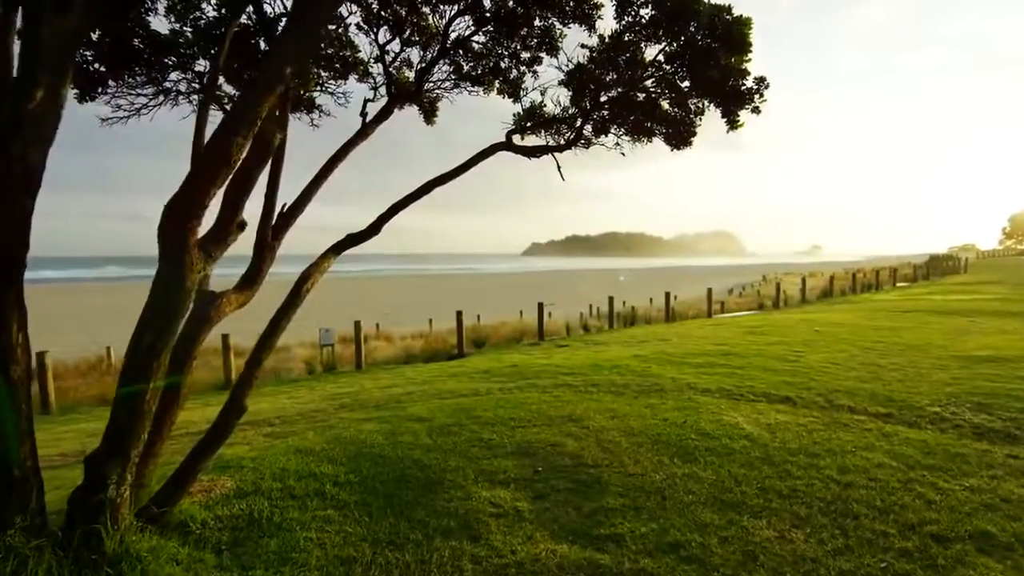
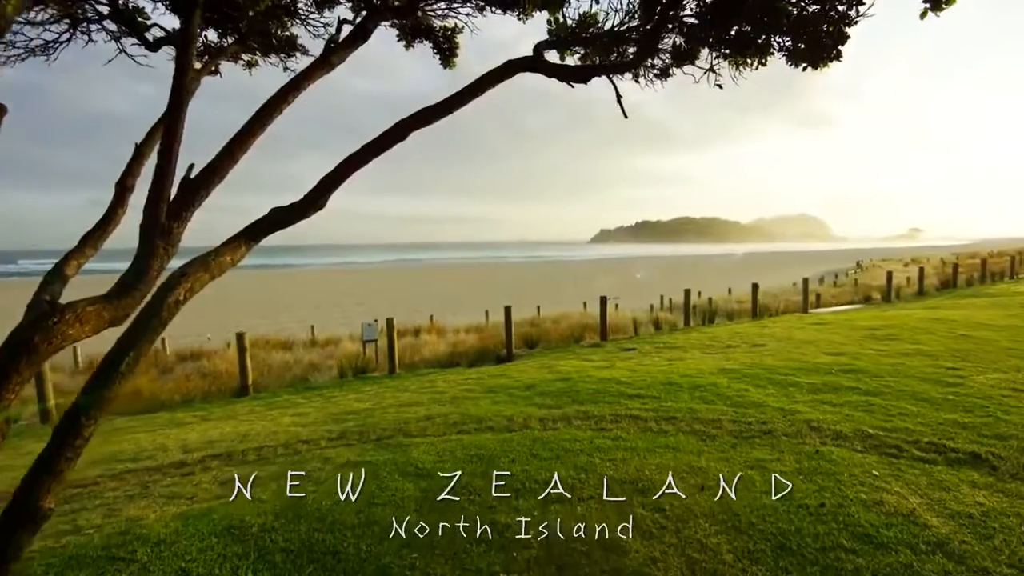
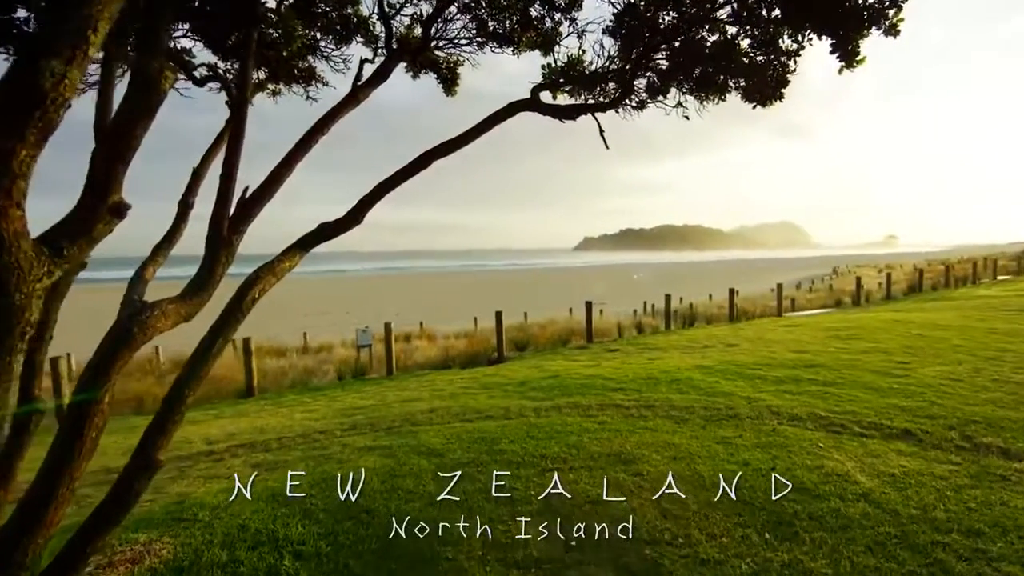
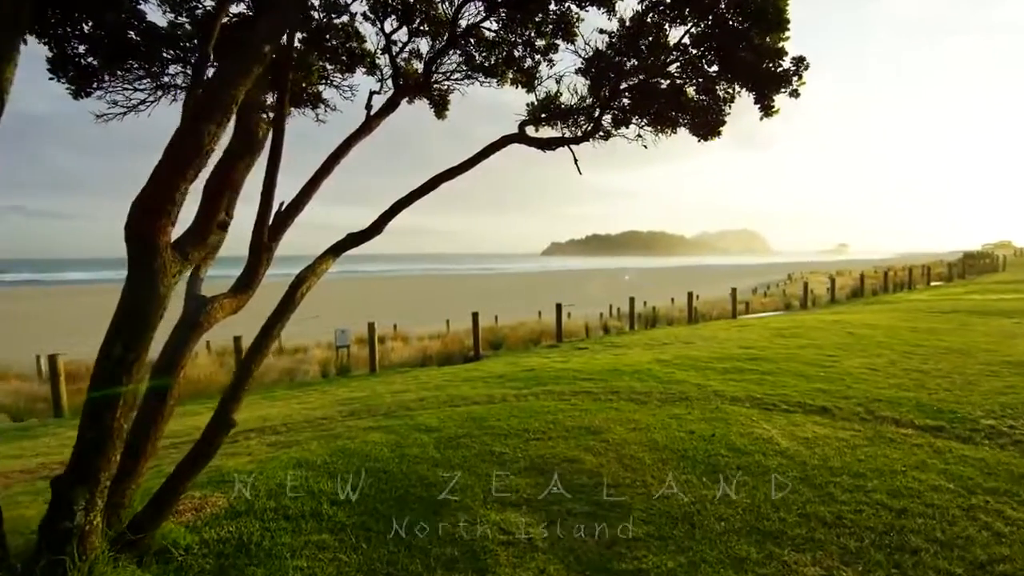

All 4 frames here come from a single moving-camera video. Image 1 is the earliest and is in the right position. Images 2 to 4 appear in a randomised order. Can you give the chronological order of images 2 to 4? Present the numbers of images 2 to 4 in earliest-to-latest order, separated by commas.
4, 3, 2
